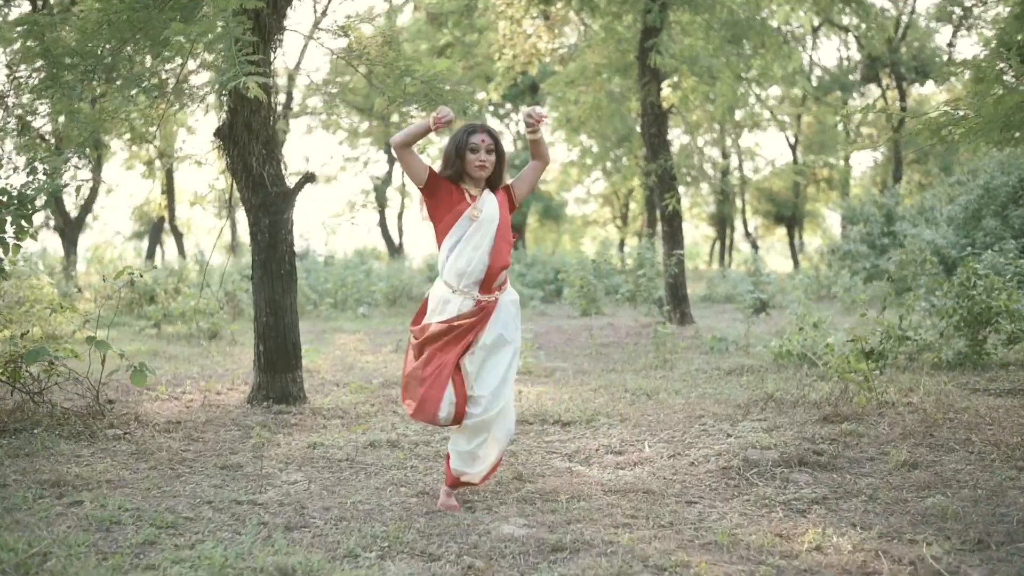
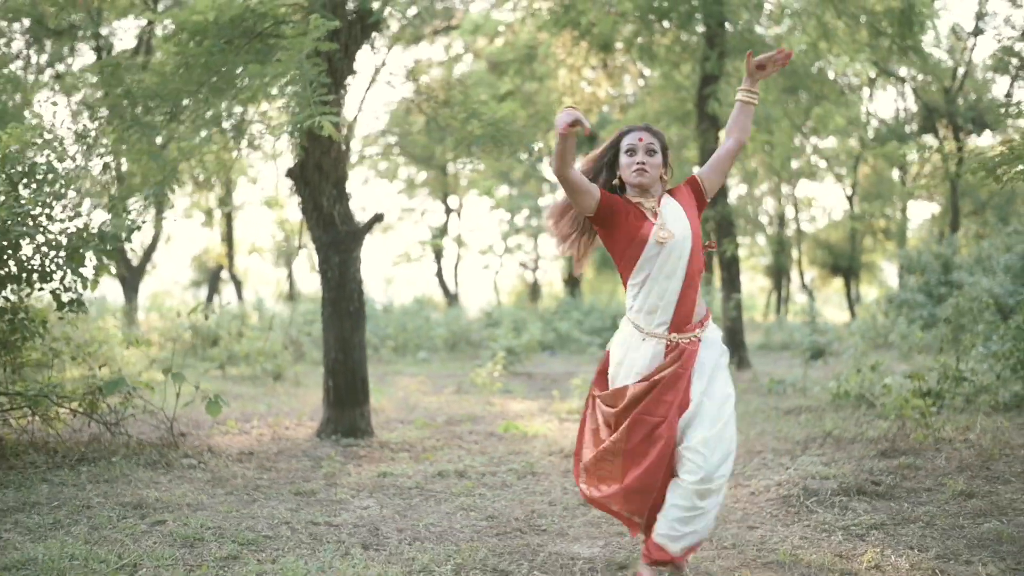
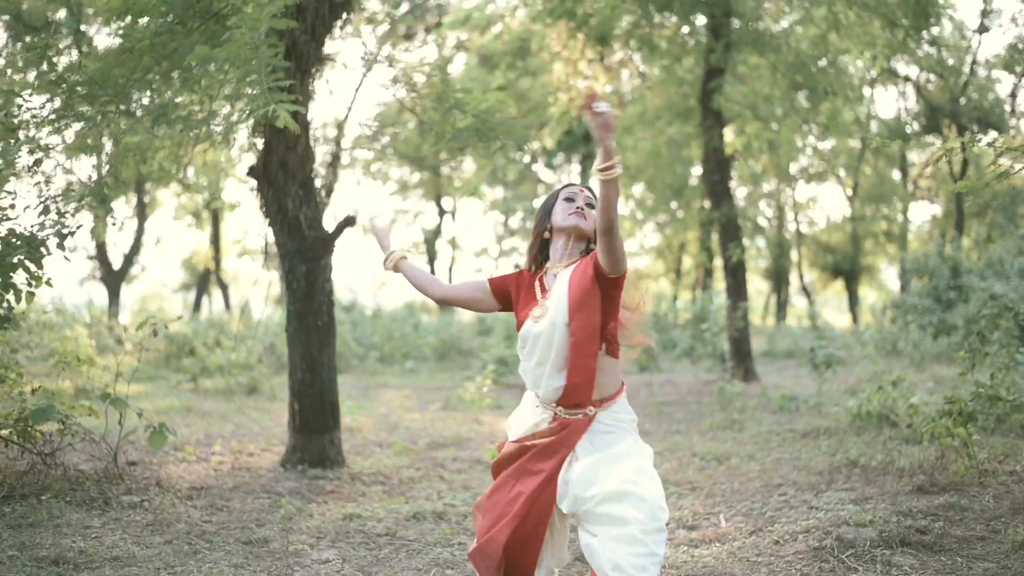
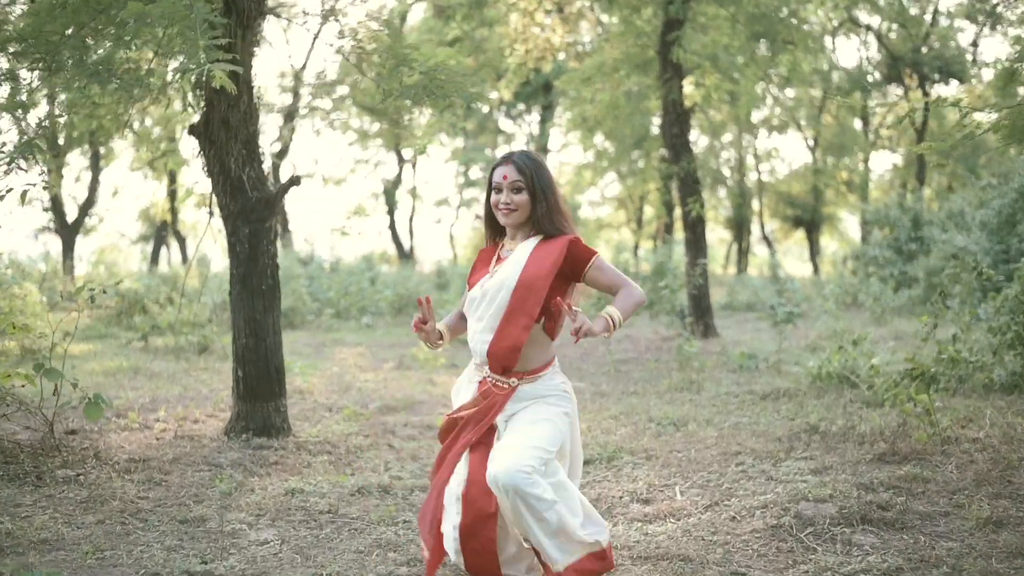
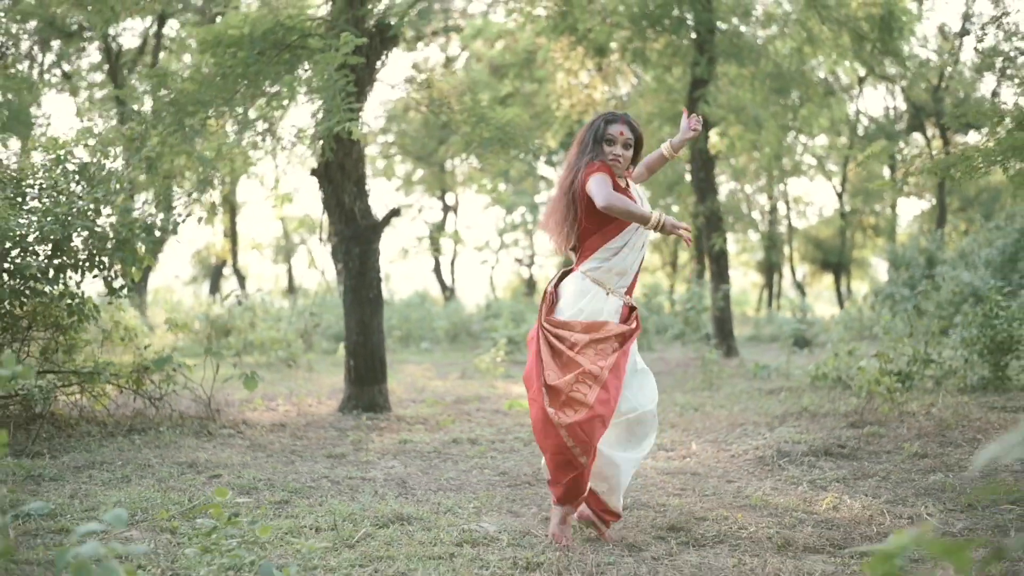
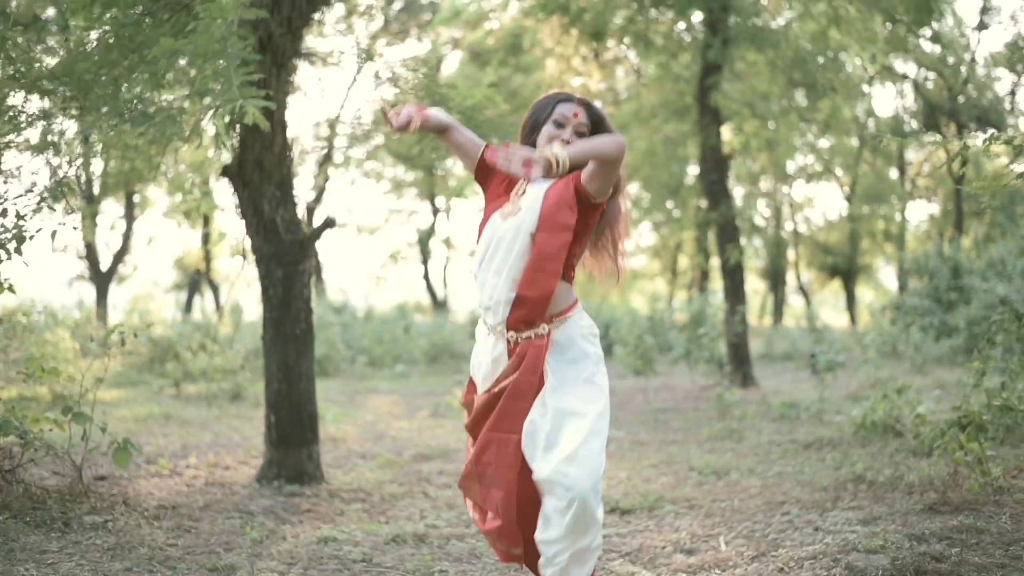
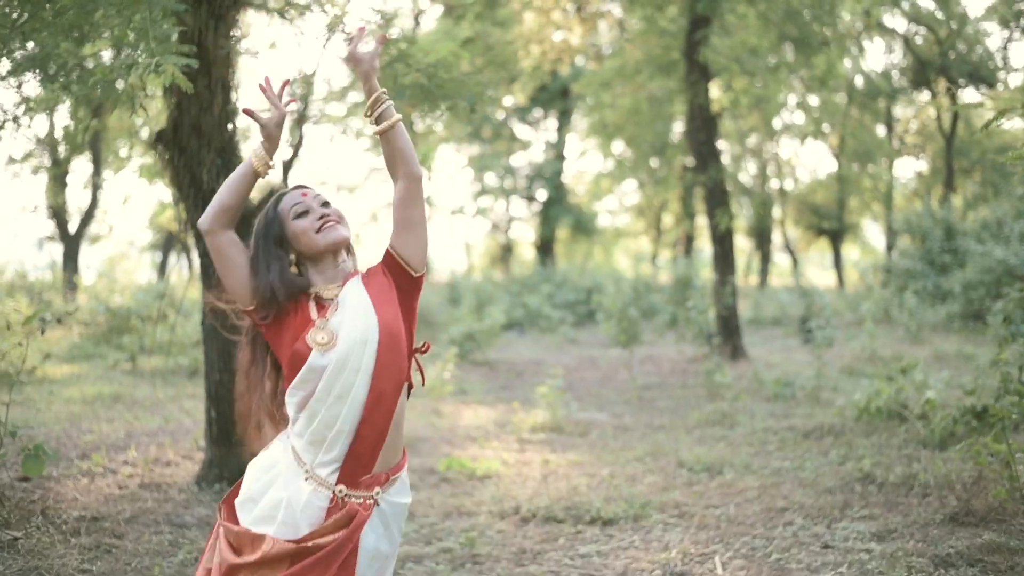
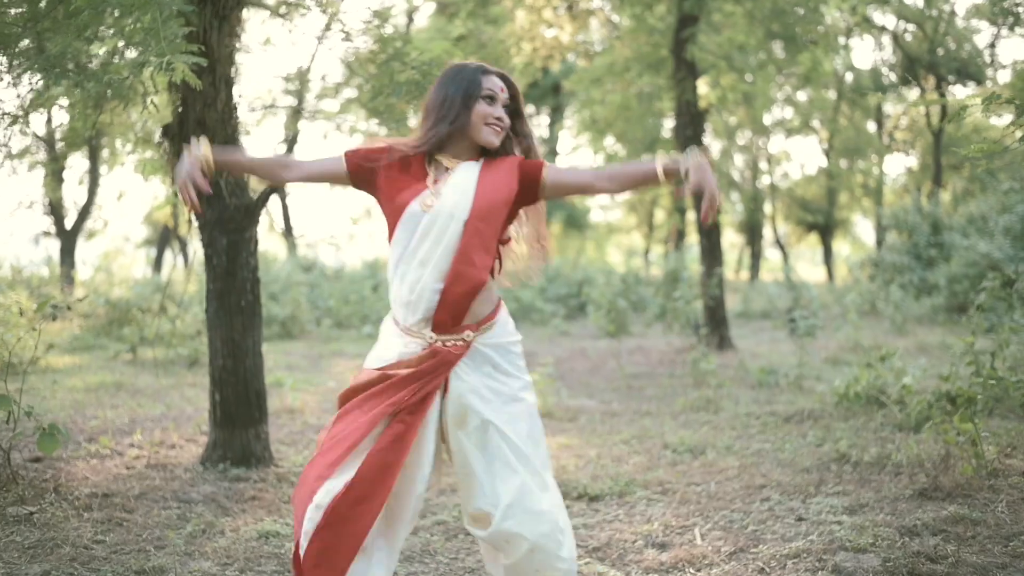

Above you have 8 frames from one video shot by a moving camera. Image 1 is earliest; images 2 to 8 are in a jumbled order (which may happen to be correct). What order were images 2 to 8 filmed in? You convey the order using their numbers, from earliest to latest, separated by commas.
4, 8, 7, 6, 3, 2, 5
